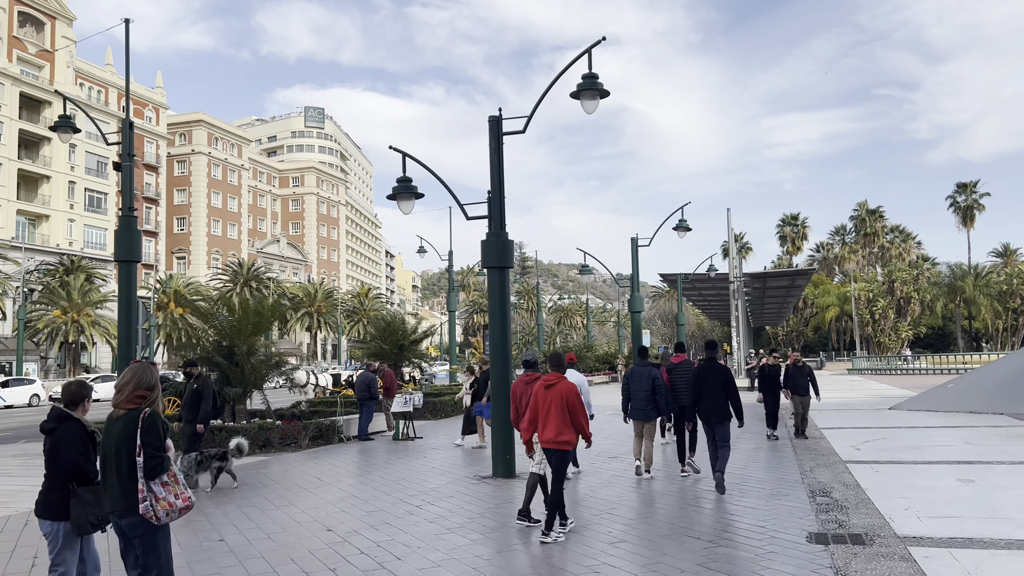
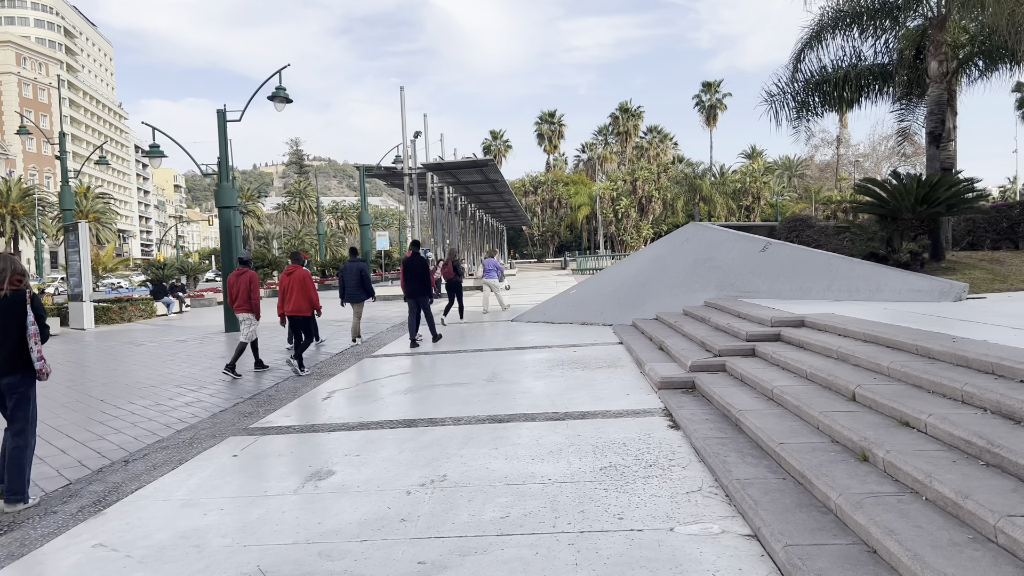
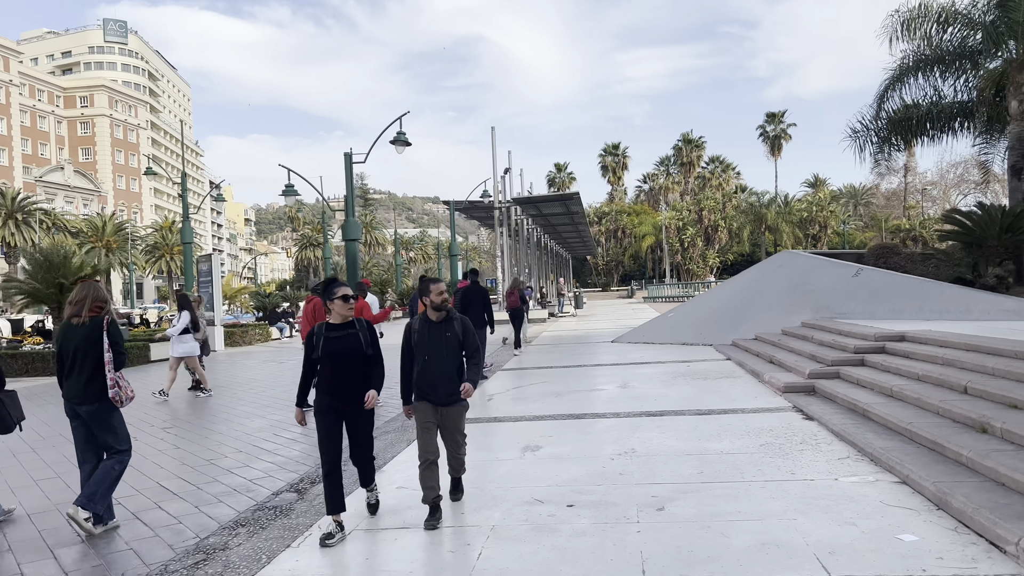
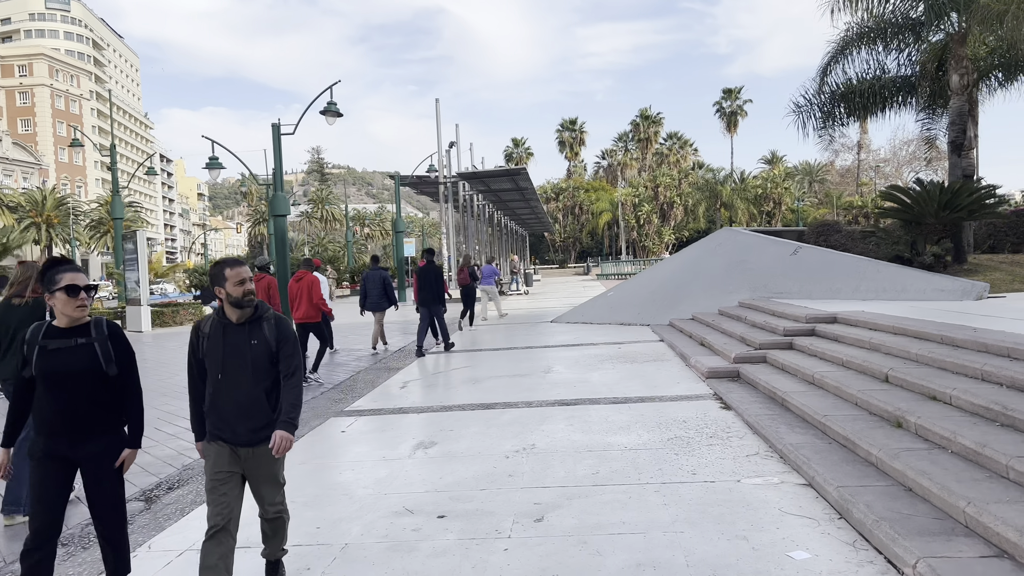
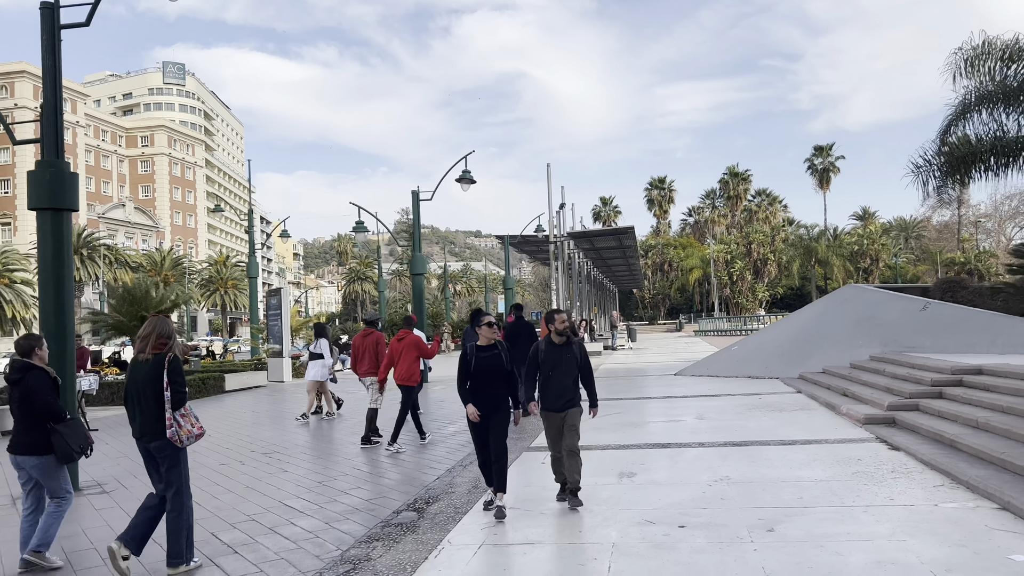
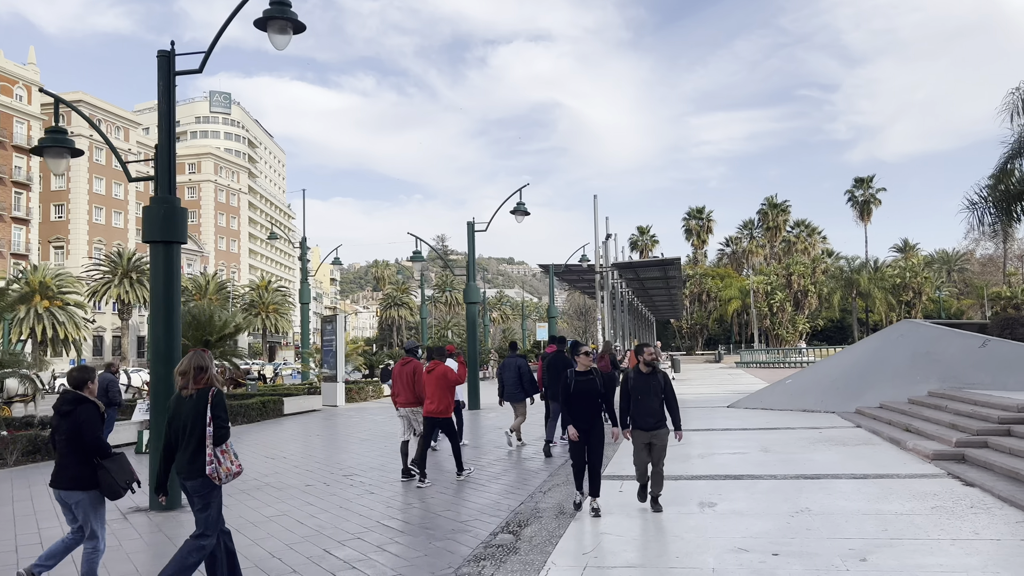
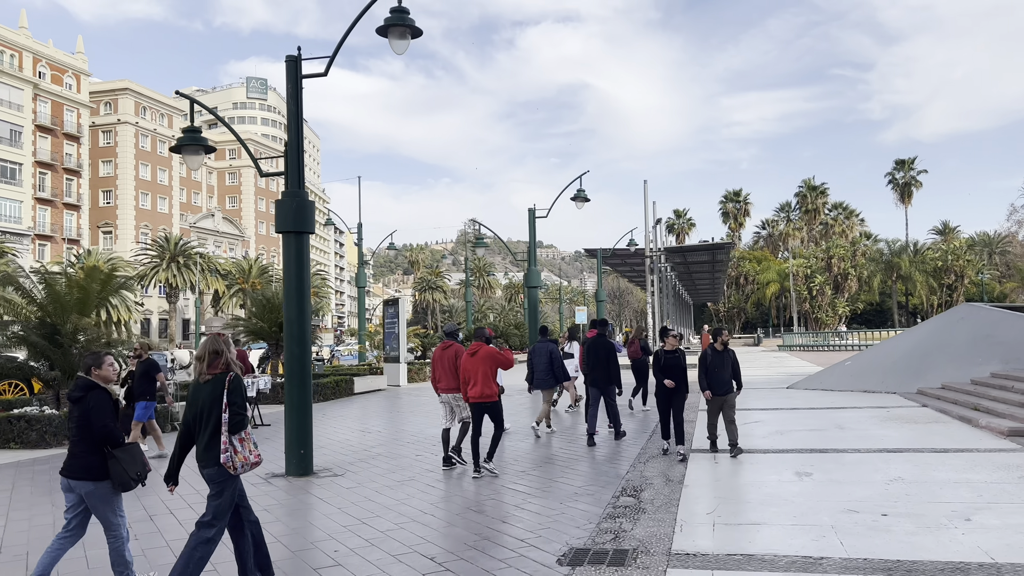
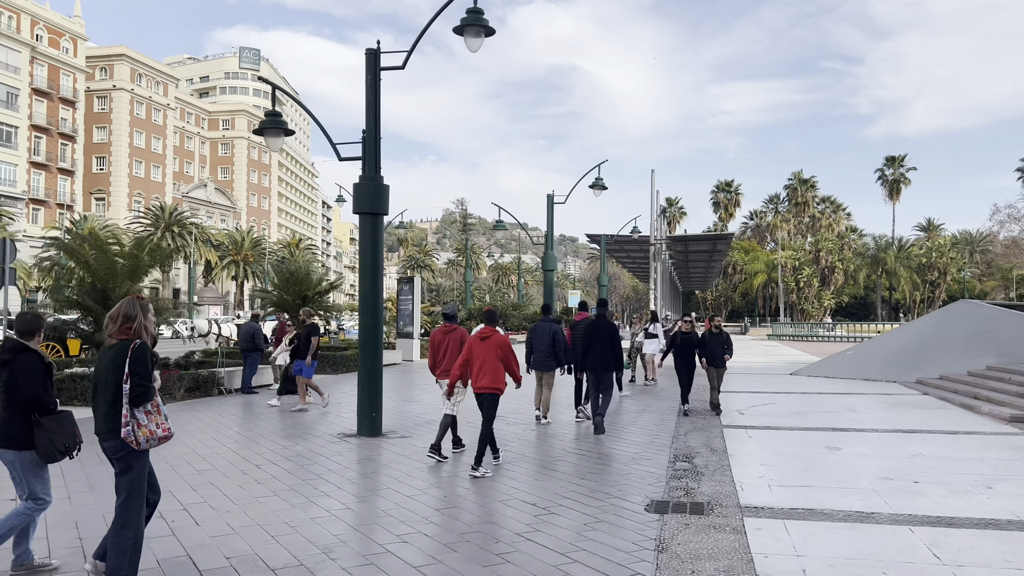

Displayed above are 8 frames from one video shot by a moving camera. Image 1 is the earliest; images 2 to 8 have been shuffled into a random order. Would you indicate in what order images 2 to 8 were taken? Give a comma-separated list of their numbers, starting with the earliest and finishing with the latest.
8, 7, 6, 5, 3, 4, 2
